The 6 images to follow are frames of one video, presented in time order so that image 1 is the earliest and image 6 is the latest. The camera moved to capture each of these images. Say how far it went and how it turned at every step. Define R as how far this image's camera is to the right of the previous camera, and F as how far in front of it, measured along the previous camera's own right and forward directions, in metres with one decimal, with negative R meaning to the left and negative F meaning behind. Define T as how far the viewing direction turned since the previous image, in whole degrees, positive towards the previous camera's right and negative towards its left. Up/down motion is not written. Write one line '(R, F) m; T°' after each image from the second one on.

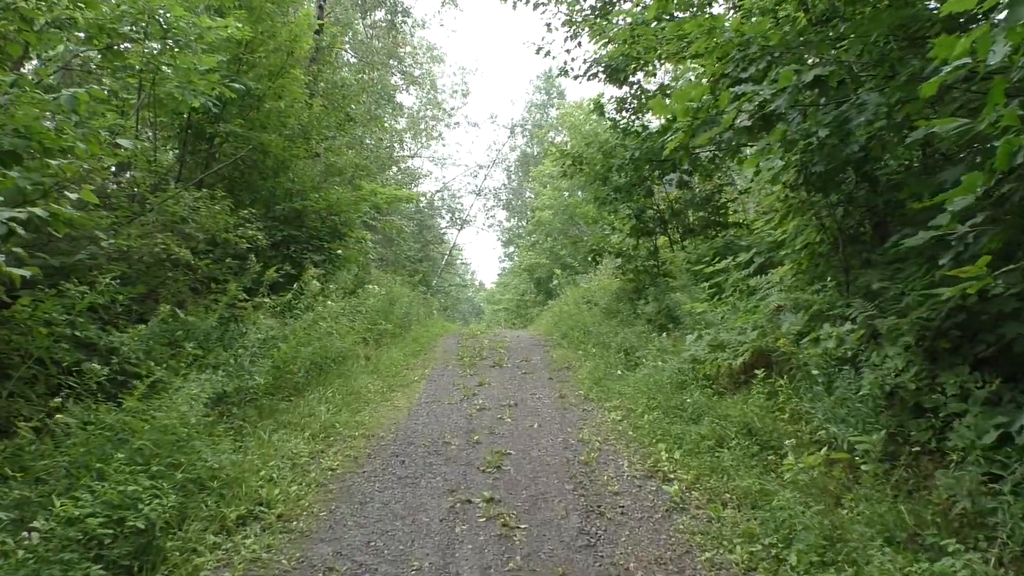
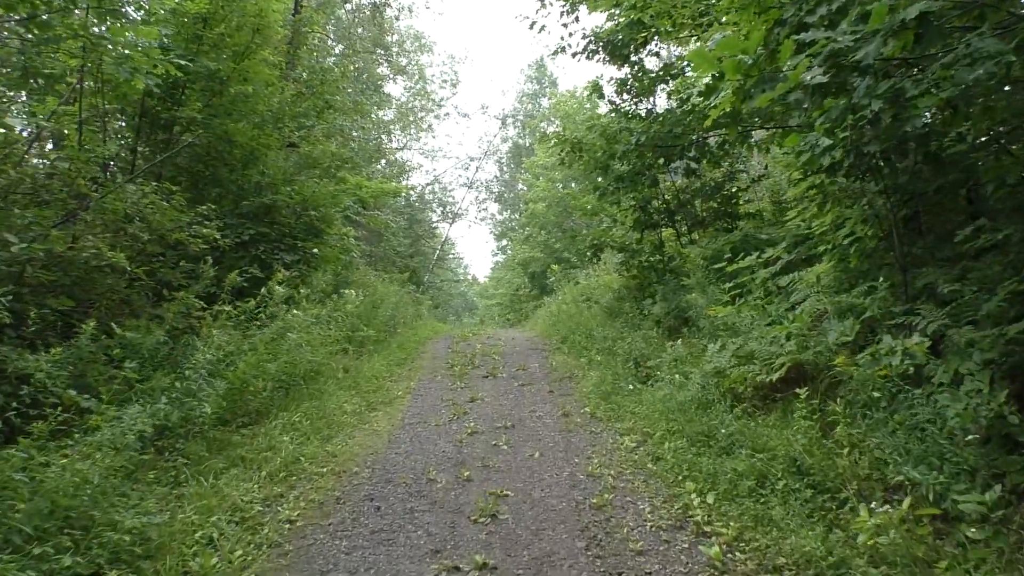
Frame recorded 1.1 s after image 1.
(0.0, +0.9) m; 0°
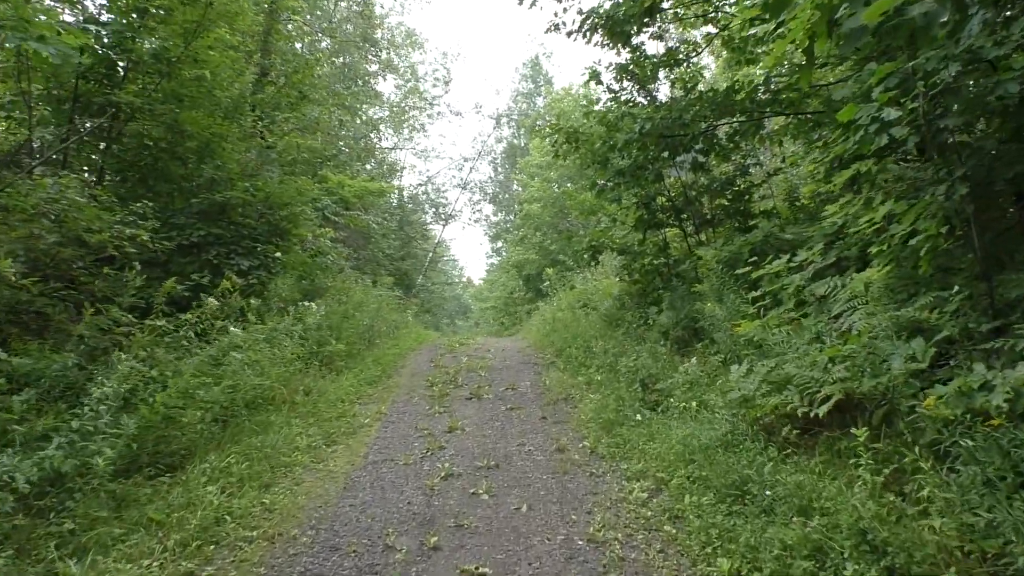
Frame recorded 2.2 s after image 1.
(+0.1, +1.0) m; 0°
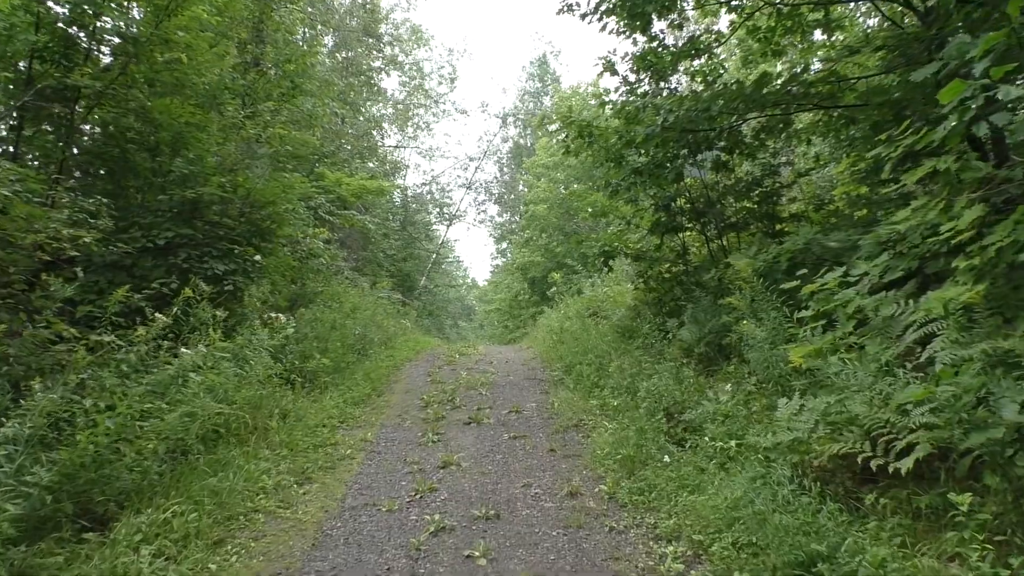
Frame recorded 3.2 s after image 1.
(0.0, +0.8) m; 0°
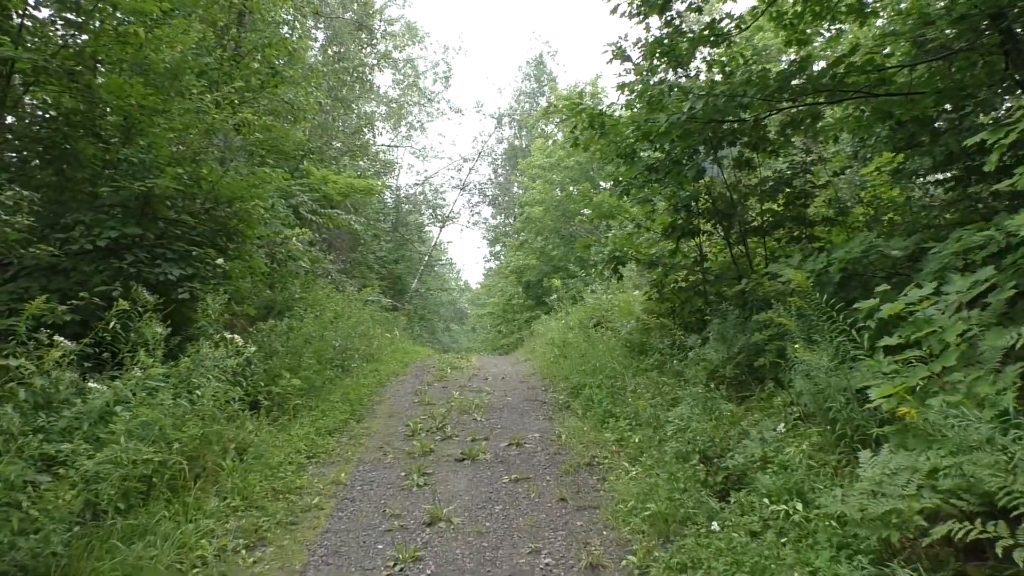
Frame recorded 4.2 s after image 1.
(-0.1, +0.9) m; +1°
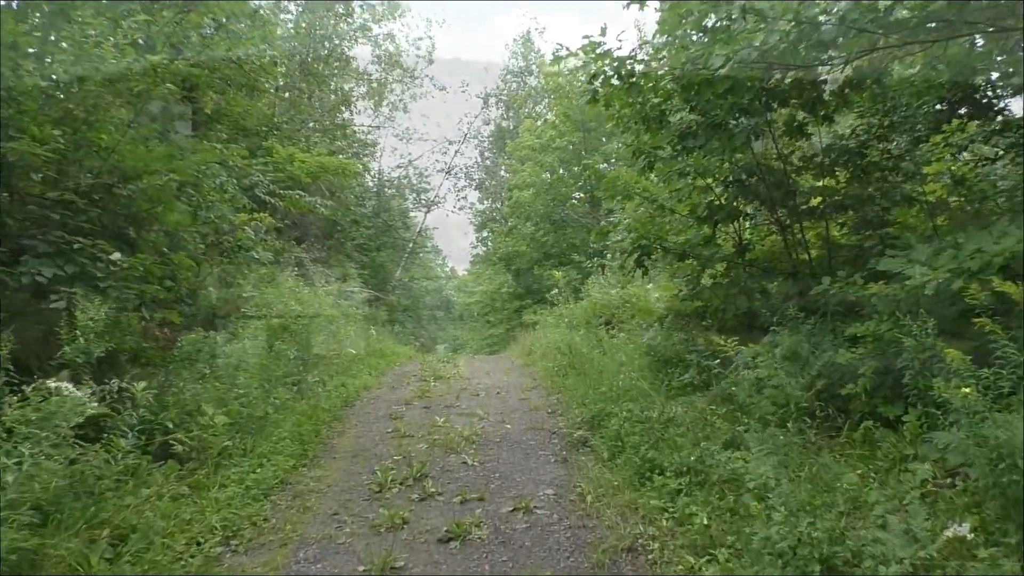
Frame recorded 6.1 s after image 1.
(-0.1, +1.6) m; +1°
